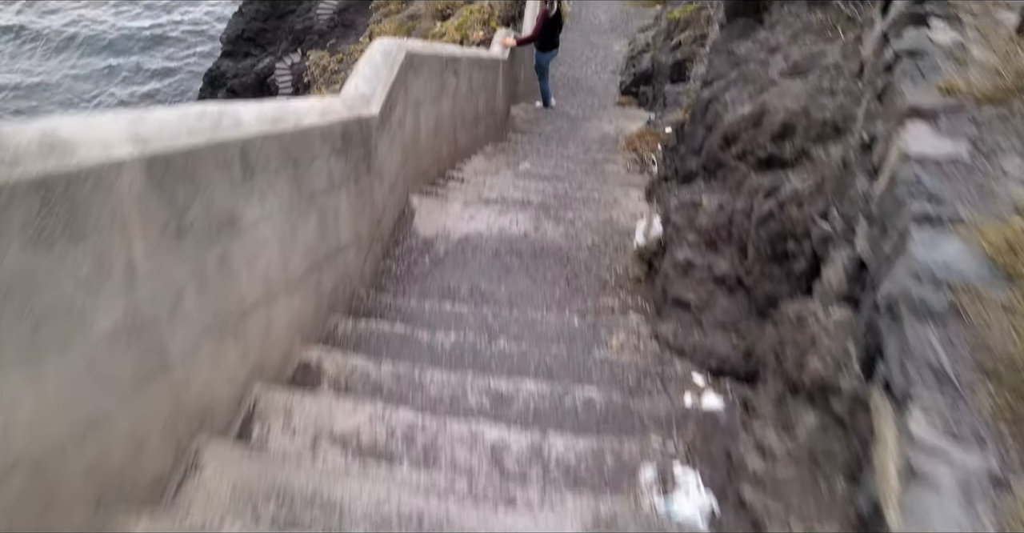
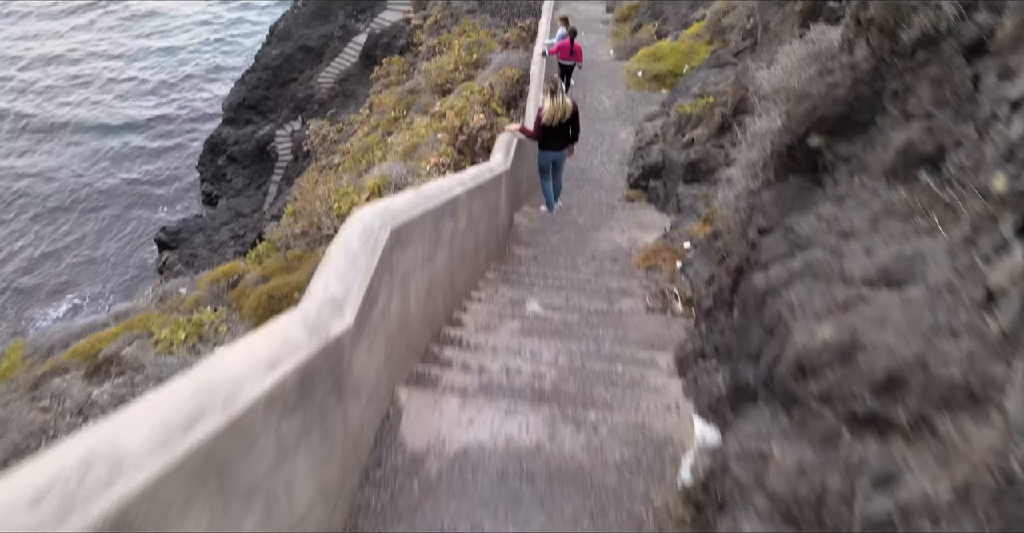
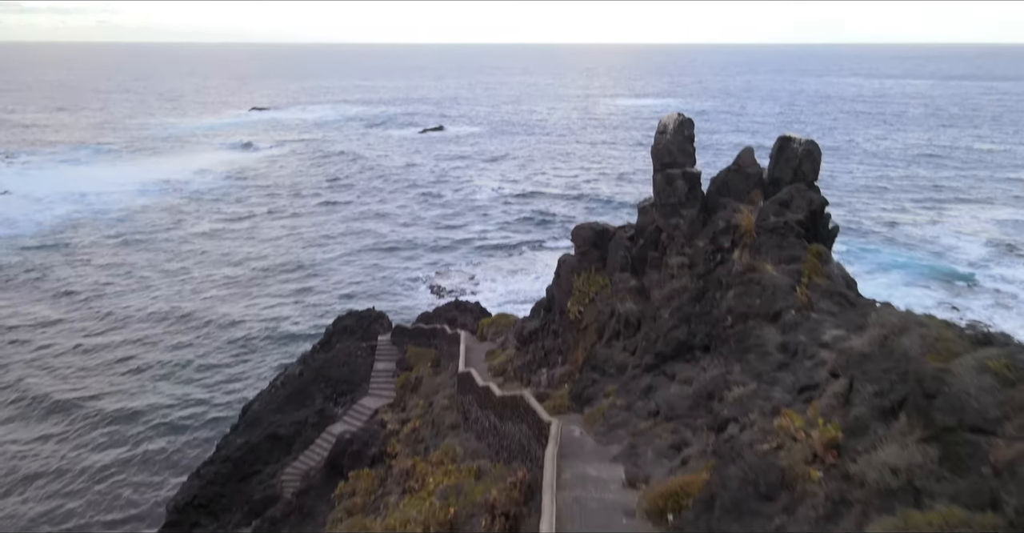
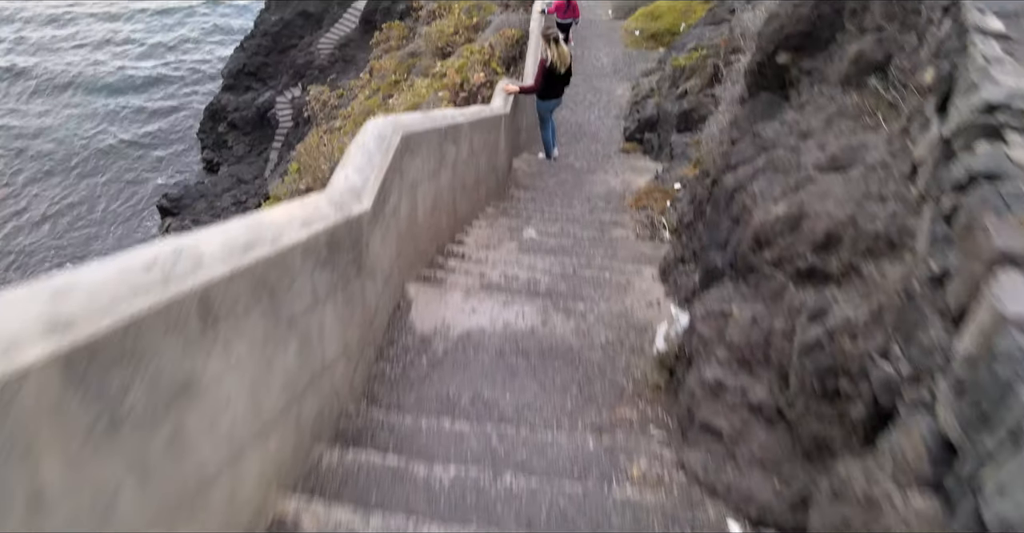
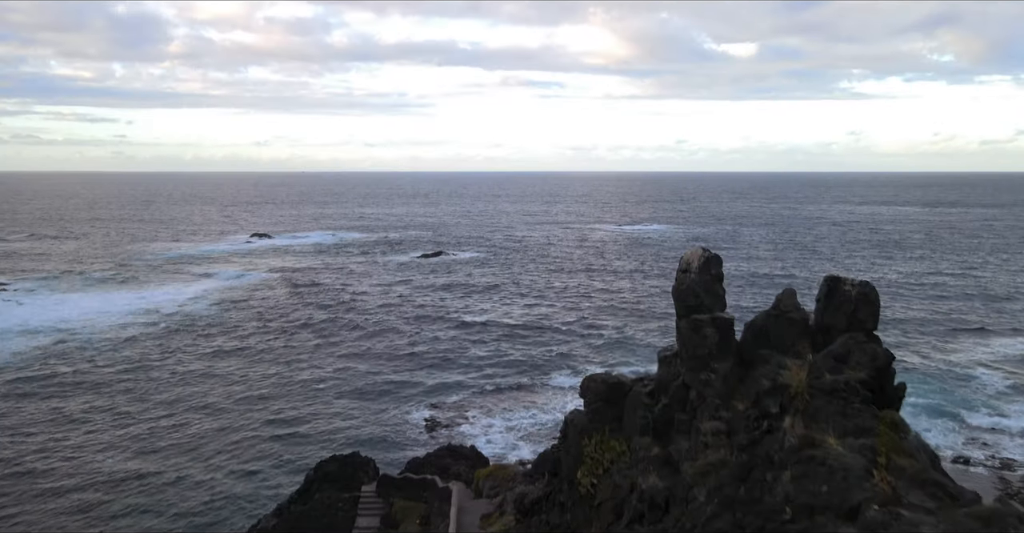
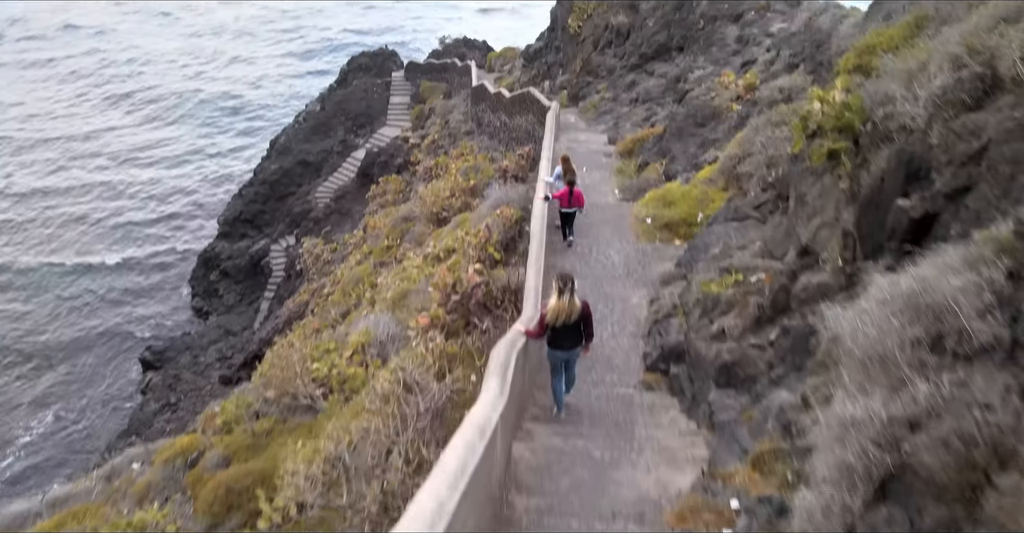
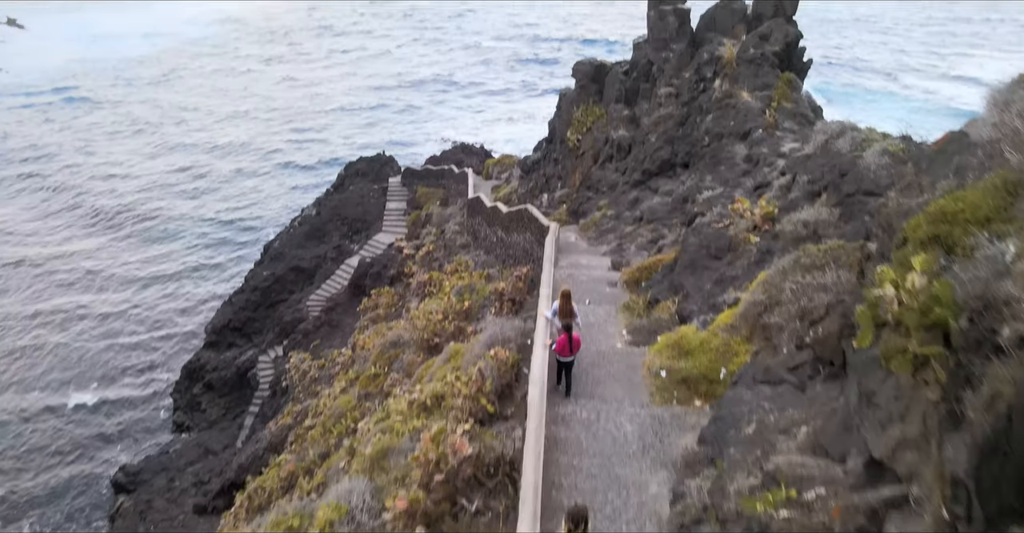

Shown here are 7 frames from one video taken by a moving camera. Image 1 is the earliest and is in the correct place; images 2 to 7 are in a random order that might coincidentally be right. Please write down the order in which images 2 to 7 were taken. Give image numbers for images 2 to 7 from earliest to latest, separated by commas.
4, 2, 6, 7, 3, 5
